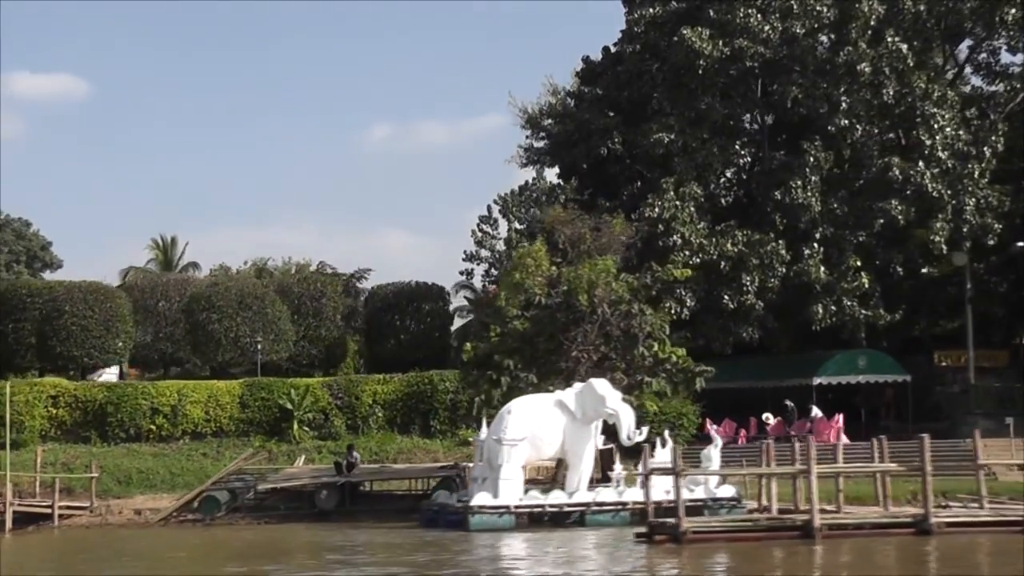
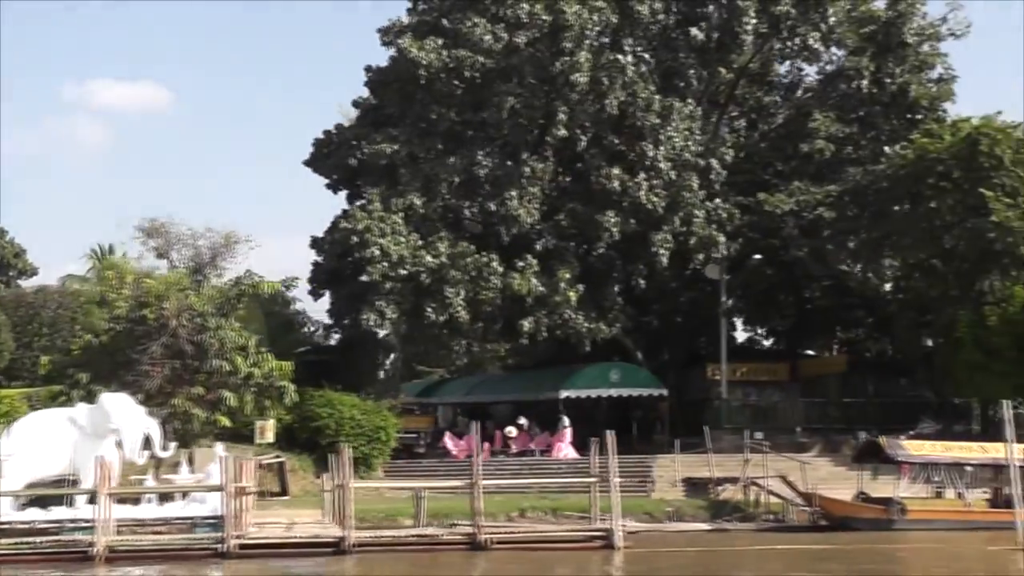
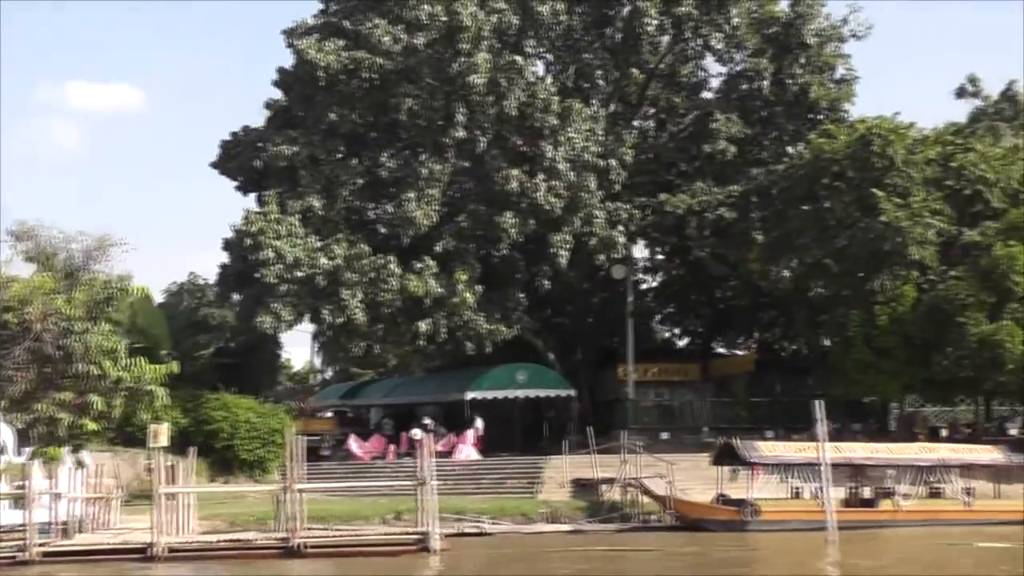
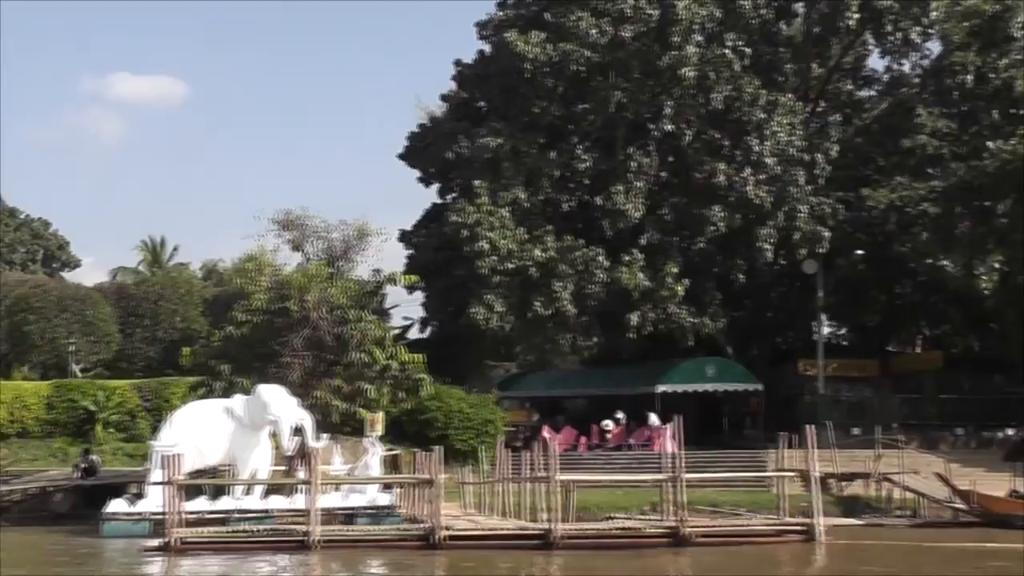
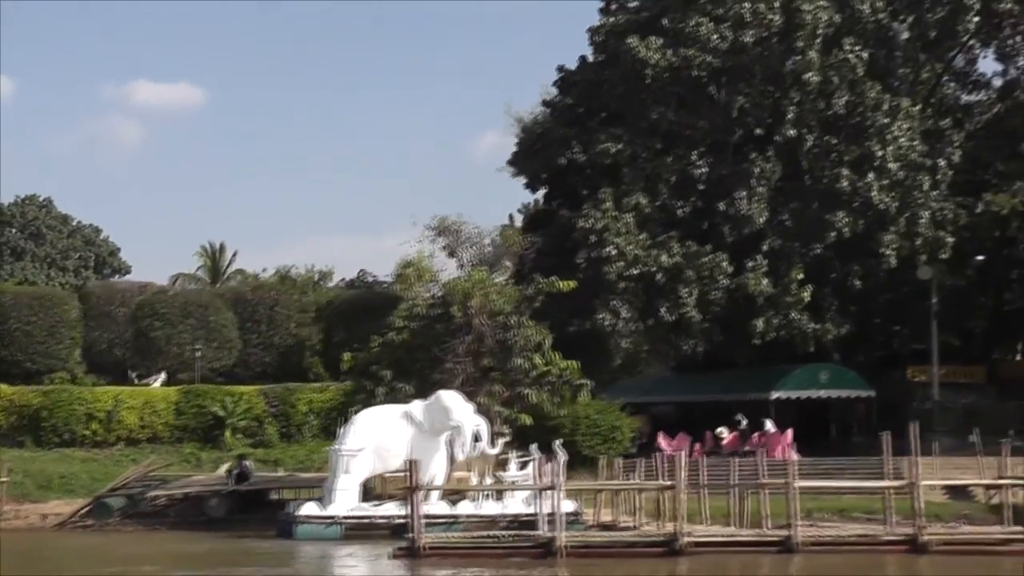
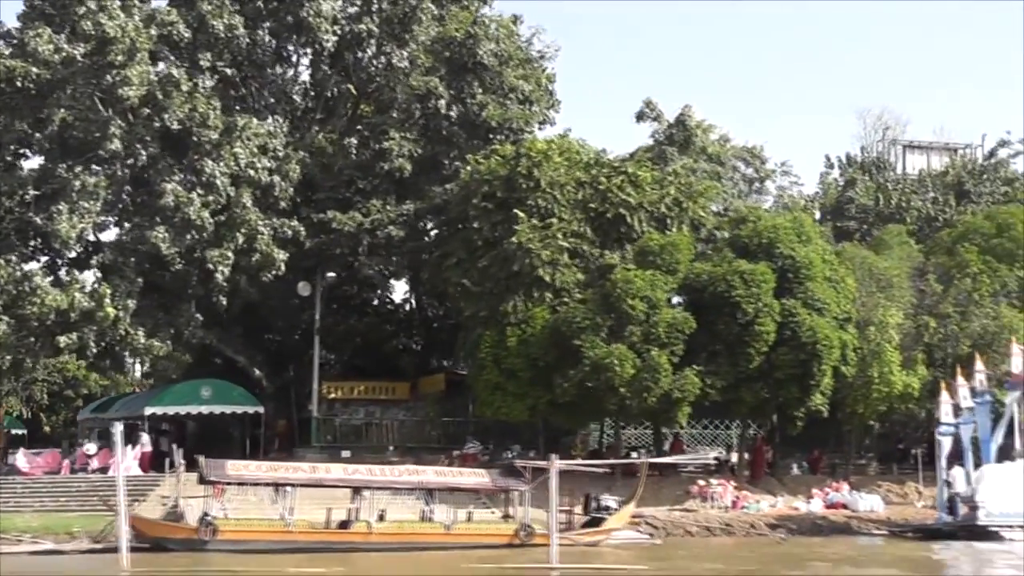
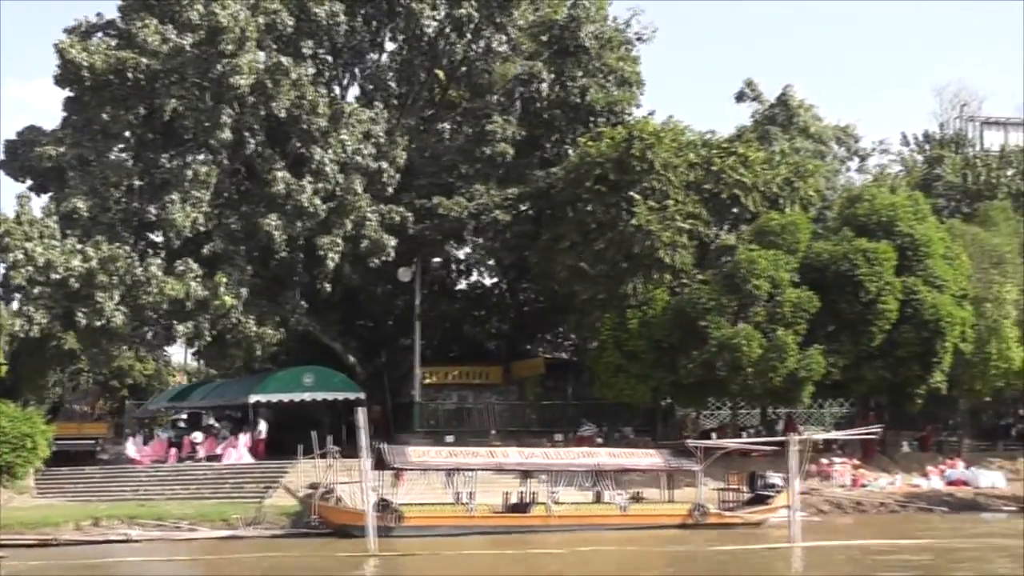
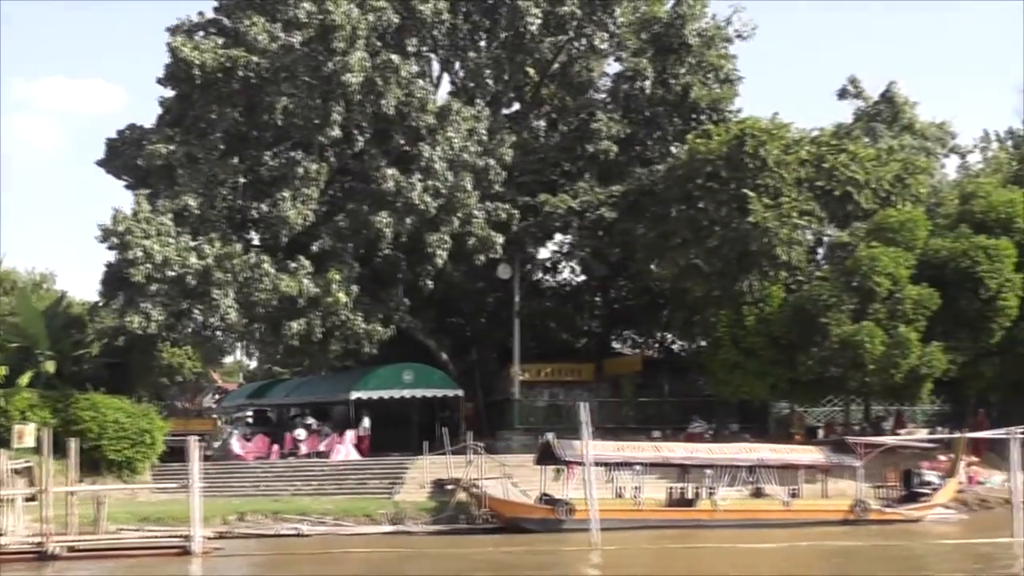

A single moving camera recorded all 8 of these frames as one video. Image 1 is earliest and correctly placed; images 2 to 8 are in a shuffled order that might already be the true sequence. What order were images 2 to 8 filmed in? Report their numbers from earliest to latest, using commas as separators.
5, 4, 2, 3, 8, 7, 6
